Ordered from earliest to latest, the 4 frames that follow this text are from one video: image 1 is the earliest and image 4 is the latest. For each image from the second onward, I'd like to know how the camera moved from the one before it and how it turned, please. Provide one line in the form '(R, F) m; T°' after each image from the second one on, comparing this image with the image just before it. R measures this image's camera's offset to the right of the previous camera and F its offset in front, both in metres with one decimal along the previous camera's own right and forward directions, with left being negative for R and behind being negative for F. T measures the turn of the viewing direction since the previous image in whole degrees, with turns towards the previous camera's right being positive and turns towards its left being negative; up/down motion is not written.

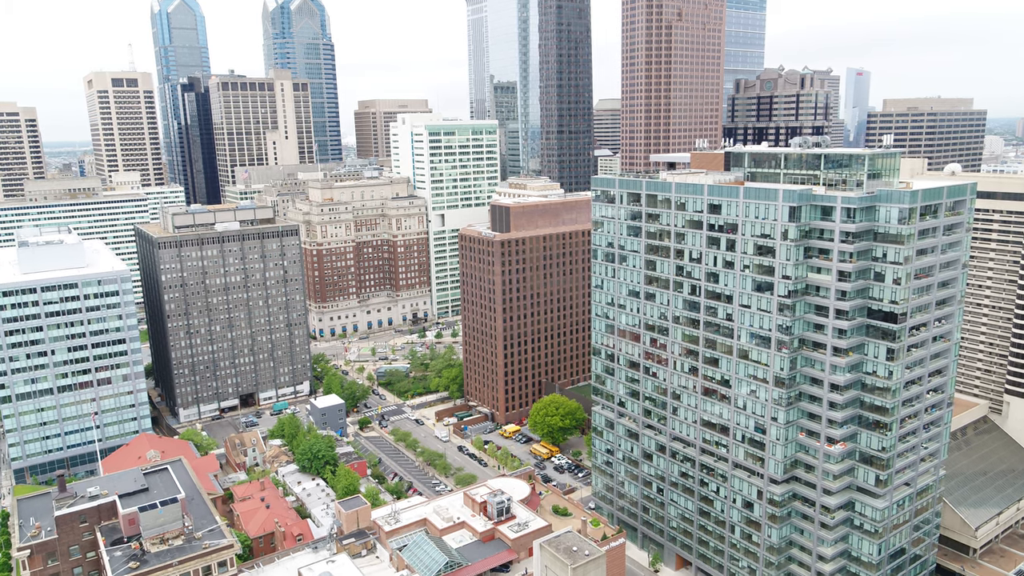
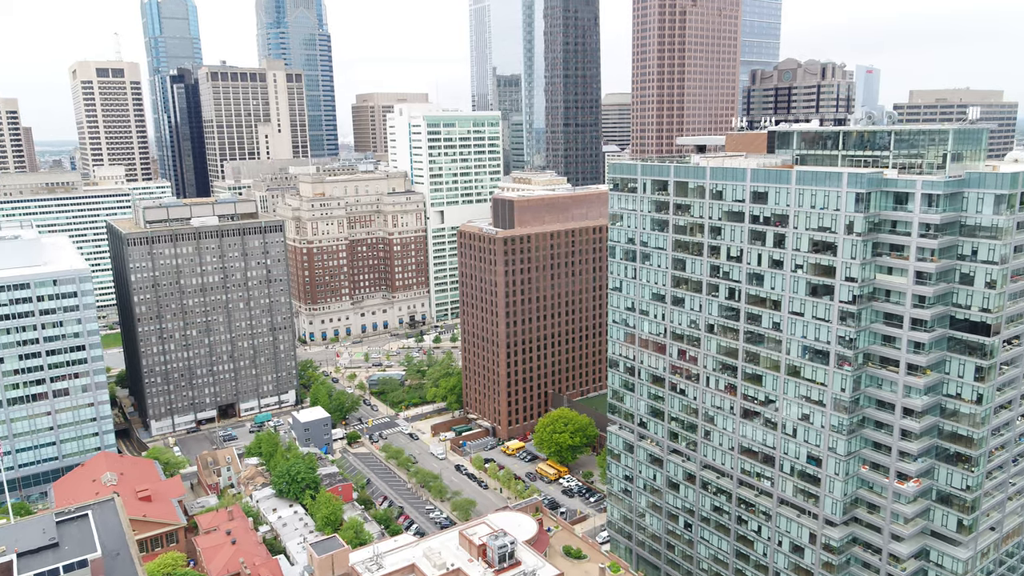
(-0.4, +16.7) m; 0°
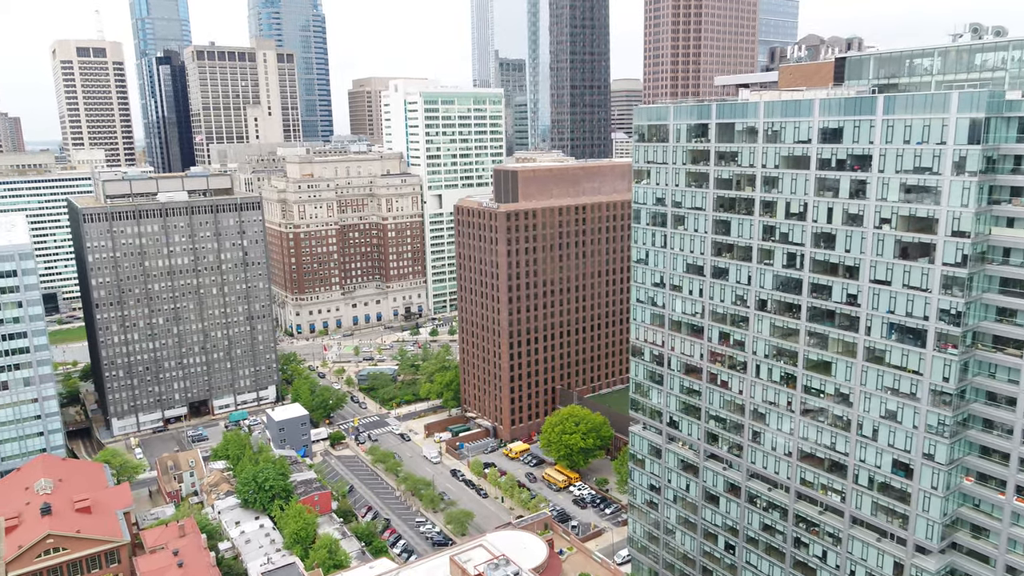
(-0.2, +18.5) m; 0°
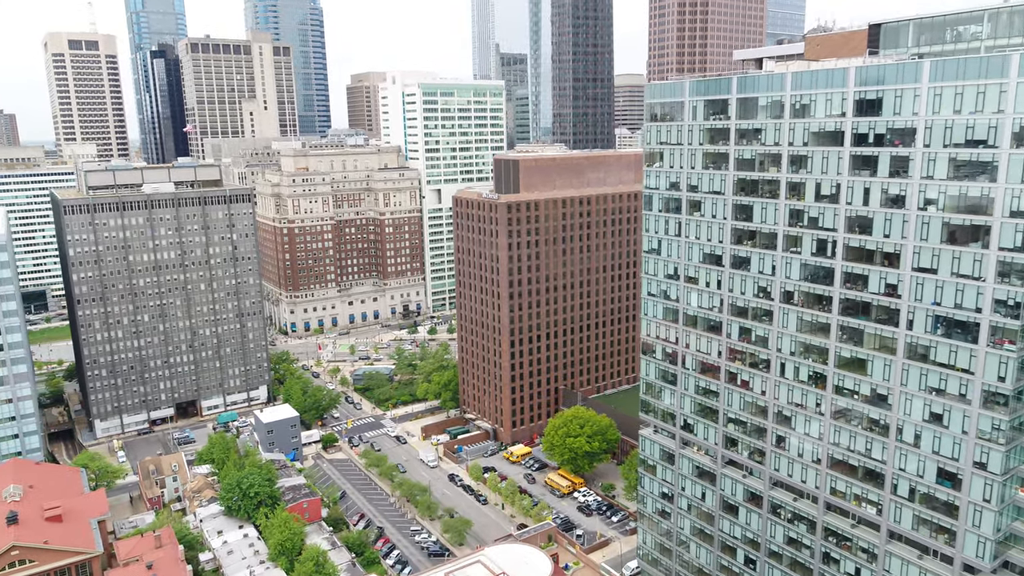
(0.0, +6.9) m; 0°
